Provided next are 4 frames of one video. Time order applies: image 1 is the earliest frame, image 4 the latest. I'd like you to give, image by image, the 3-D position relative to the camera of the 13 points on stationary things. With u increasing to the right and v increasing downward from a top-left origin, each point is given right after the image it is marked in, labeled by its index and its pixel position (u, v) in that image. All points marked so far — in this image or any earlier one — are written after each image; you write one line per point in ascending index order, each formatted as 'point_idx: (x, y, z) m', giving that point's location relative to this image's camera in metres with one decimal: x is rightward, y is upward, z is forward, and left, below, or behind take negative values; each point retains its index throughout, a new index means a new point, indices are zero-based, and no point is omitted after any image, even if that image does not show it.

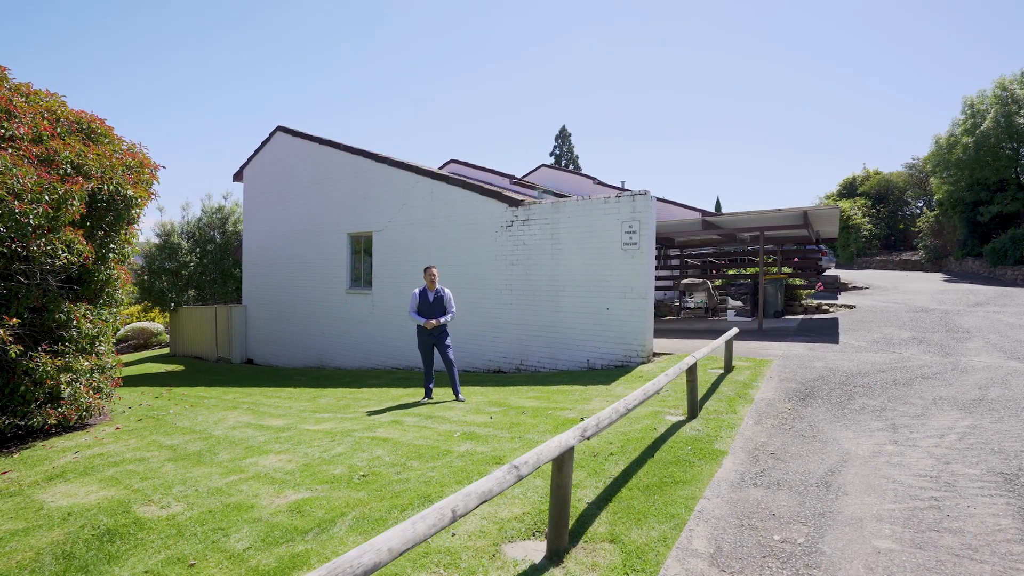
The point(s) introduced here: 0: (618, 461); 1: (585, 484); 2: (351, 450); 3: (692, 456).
0: (+0.8, -1.4, +4.1) m
1: (+0.5, -1.4, +3.8) m
2: (-1.6, -1.6, +5.2) m
3: (+1.4, -1.3, +4.1) m
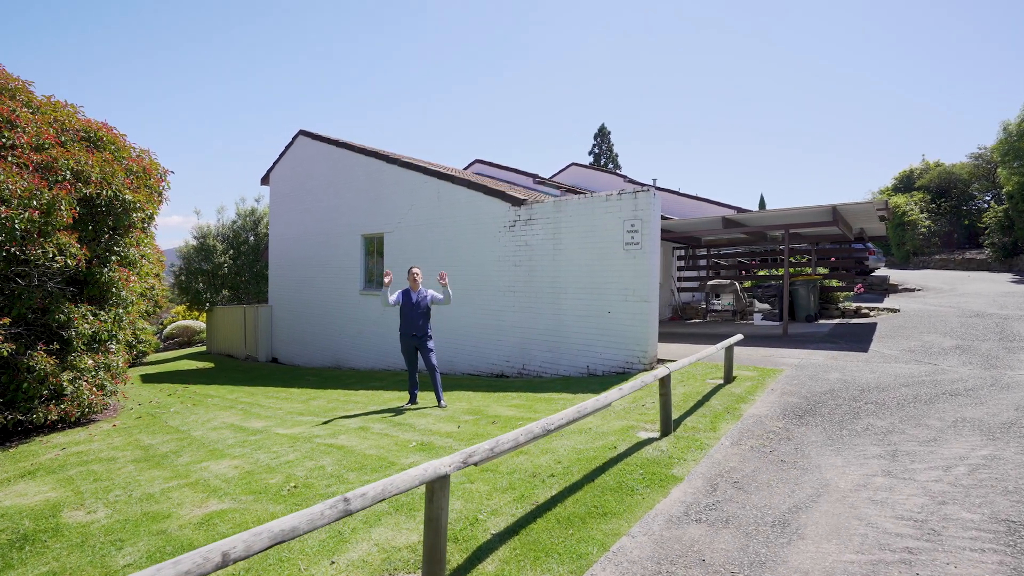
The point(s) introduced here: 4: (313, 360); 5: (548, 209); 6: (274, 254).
0: (+0.3, -1.4, +3.7) m
1: (-0.1, -1.4, +3.4) m
2: (-2.0, -1.6, +5.0) m
3: (+0.8, -1.3, +3.6) m
4: (-5.1, -1.8, +13.7) m
5: (+0.6, +1.3, +8.8) m
6: (-6.6, +0.9, +14.8) m
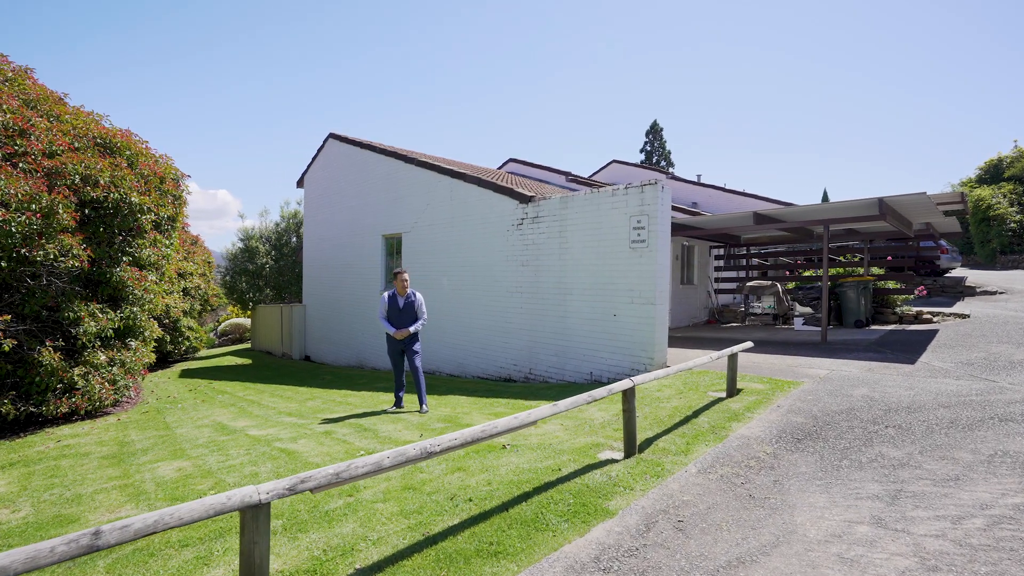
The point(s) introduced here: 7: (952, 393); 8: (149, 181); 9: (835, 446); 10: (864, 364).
0: (-0.3, -1.3, +3.2) m
1: (-0.7, -1.4, +2.9) m
2: (-2.4, -1.6, +4.8) m
3: (+0.3, -1.3, +3.0) m
4: (-4.4, -1.8, +13.7) m
5: (+0.6, +1.3, +8.2) m
6: (-5.8, +0.9, +15.0) m
7: (+4.1, -1.0, +4.9) m
8: (-6.0, +1.8, +8.8) m
9: (+2.4, -1.2, +3.9) m
10: (+4.1, -0.9, +6.3) m
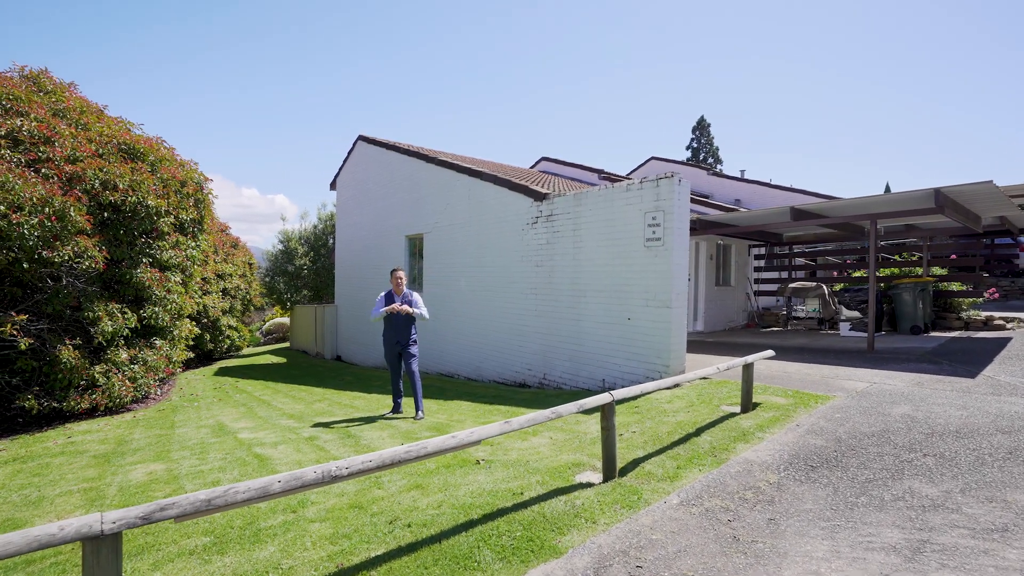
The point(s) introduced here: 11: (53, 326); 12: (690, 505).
0: (-0.6, -1.3, +2.8) m
1: (-1.0, -1.4, +2.6) m
2: (-2.5, -1.5, +4.6) m
3: (-0.1, -1.3, +2.6) m
4: (-3.7, -1.9, +13.7) m
5: (+0.8, +1.3, +7.8) m
6: (-4.9, +0.9, +15.1) m
7: (+3.9, -1.0, +4.1) m
8: (-5.7, +1.8, +9.0) m
9: (+2.1, -1.2, +3.3) m
10: (+4.1, -0.9, +5.5) m
11: (-6.6, -0.5, +7.7) m
12: (+1.0, -1.2, +3.1) m
